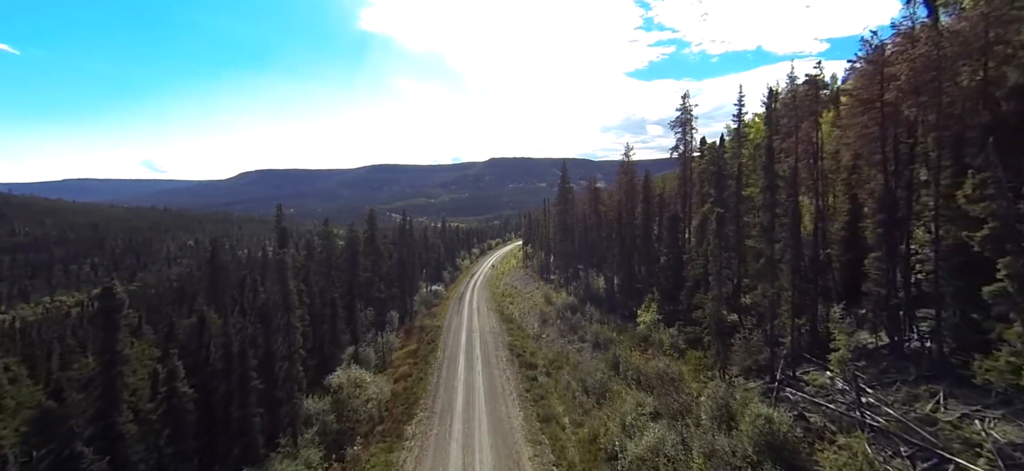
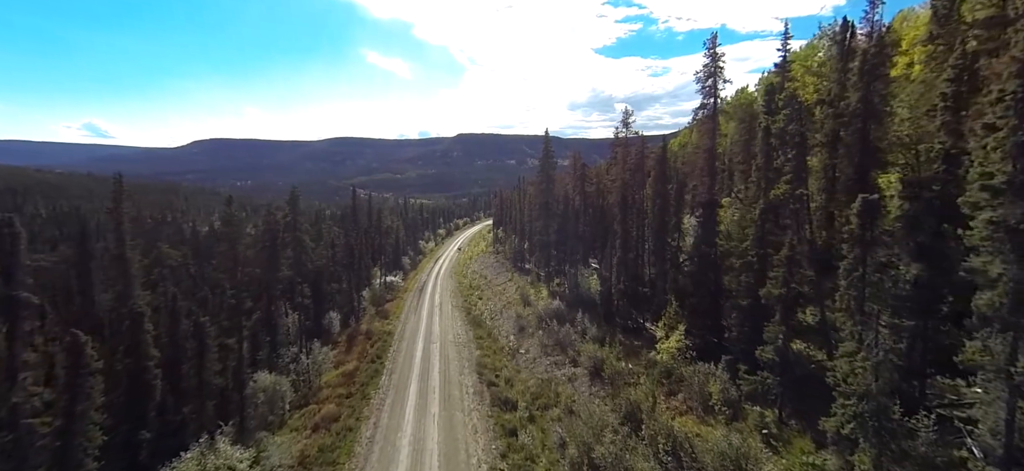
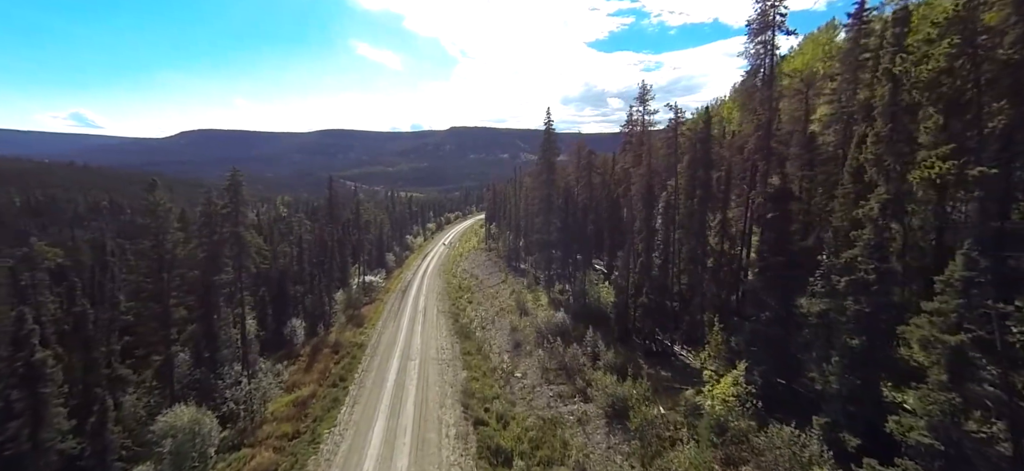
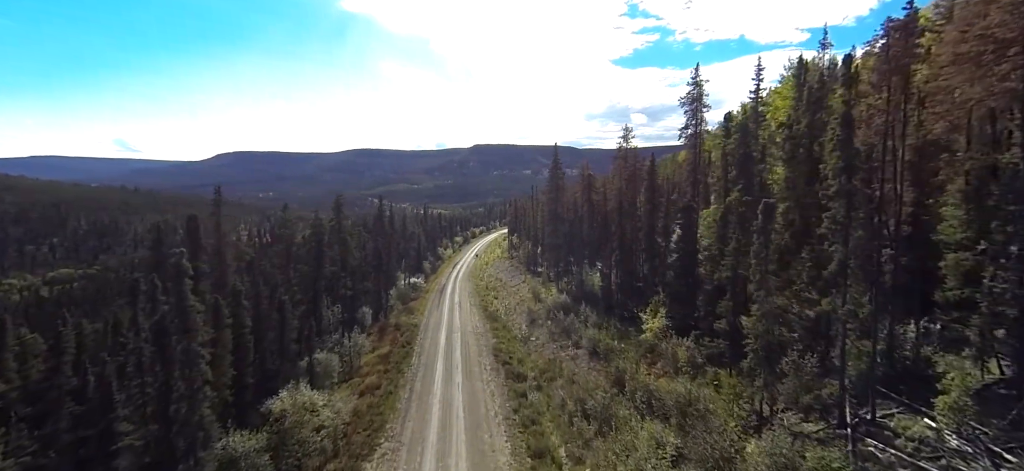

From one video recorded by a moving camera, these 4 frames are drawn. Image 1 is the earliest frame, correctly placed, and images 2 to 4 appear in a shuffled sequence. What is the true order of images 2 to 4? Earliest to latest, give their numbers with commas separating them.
4, 2, 3
